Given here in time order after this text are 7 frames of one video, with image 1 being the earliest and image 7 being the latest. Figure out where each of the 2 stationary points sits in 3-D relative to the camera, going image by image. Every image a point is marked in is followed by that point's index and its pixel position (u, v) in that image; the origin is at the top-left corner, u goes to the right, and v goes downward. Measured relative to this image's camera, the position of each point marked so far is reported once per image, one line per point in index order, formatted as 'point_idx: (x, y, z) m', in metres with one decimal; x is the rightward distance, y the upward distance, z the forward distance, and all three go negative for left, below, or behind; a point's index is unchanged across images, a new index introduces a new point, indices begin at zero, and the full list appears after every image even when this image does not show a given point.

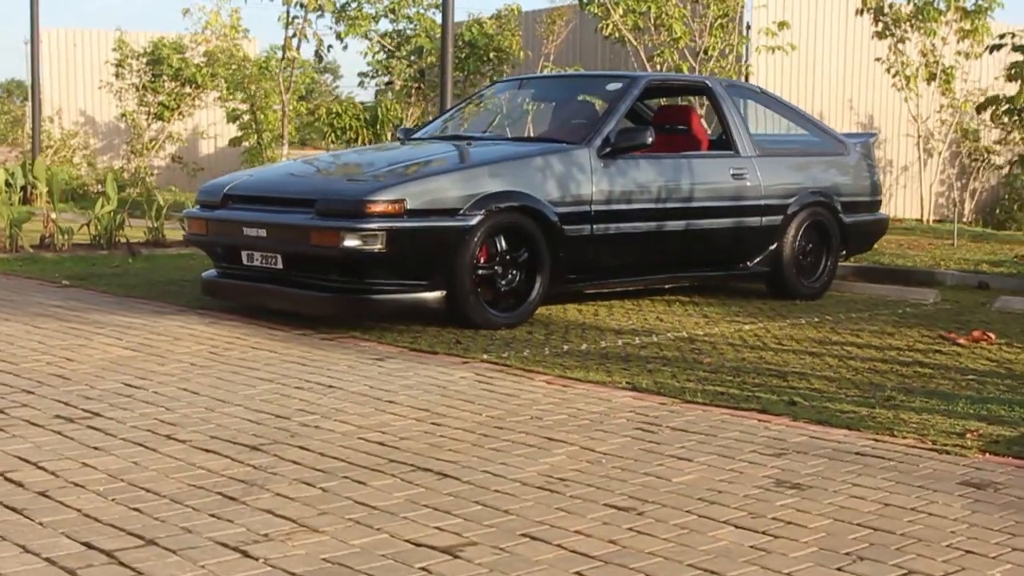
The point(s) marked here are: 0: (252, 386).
0: (-1.1, -0.4, +6.1) m
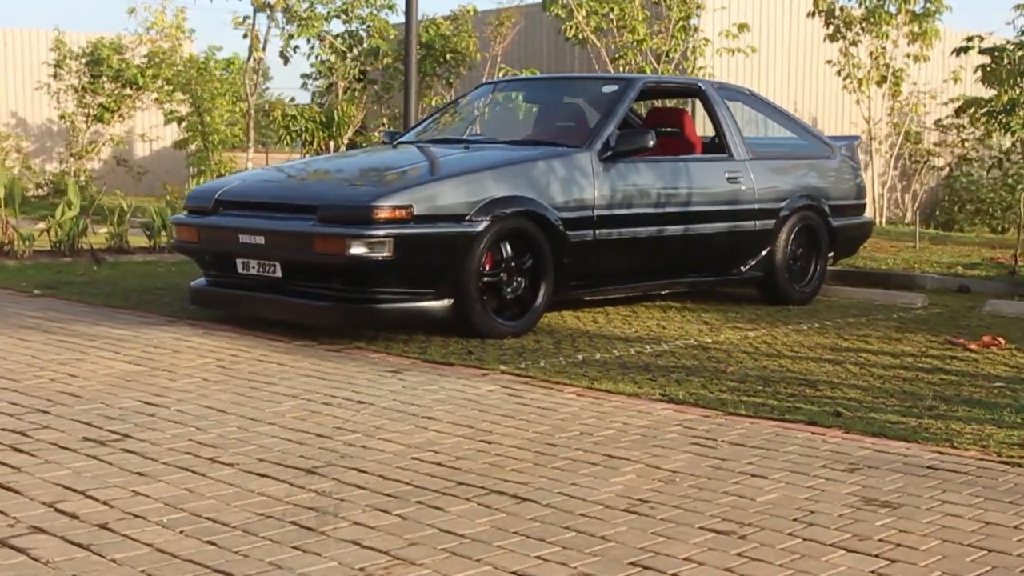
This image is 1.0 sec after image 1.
0: (-1.0, -0.5, +5.8) m
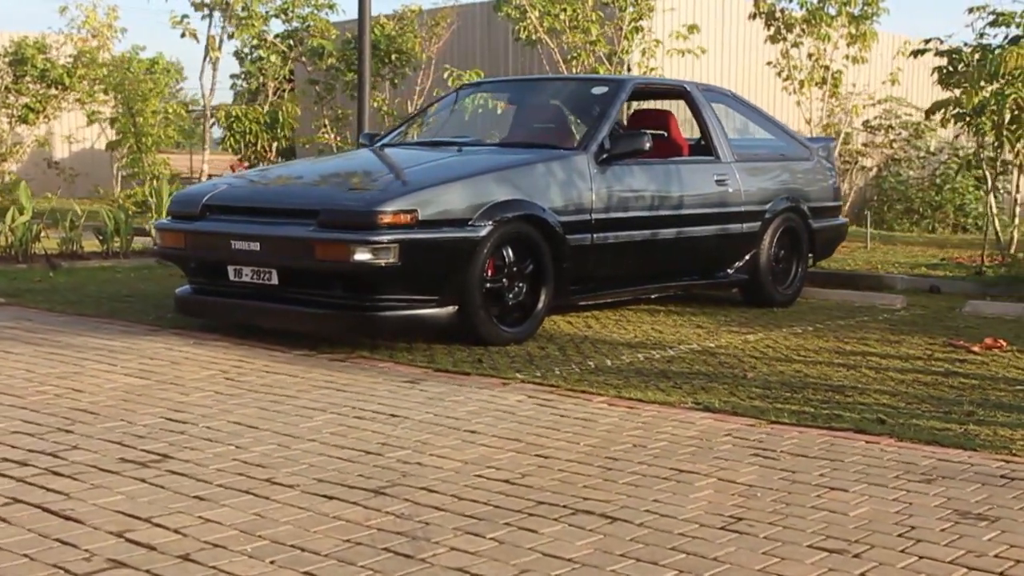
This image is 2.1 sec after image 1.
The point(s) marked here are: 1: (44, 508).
0: (-0.8, -0.5, +5.5) m
1: (-1.3, -0.6, +4.0) m
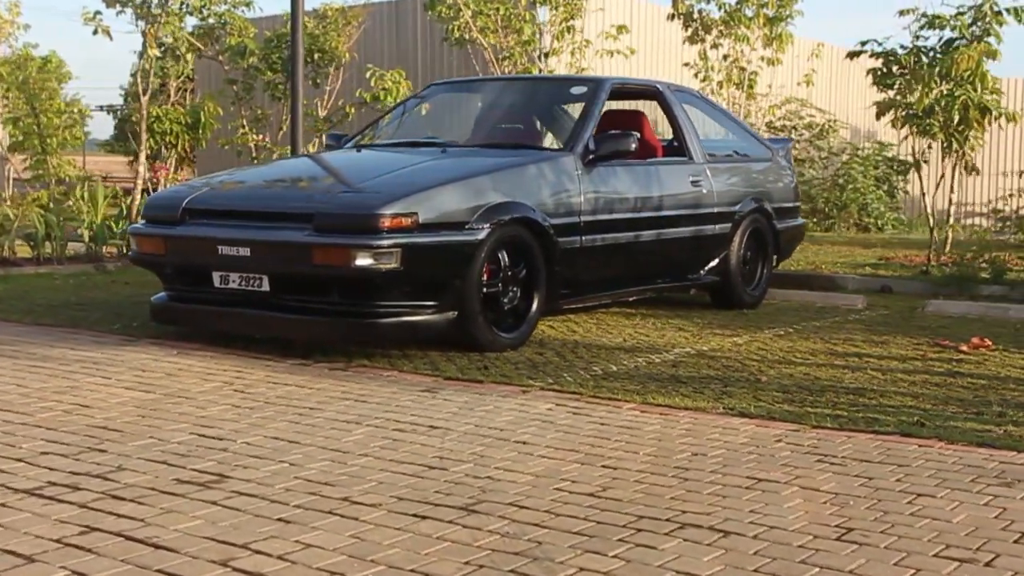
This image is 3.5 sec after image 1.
0: (-0.6, -0.5, +5.3) m
1: (-1.0, -0.7, +3.7) m
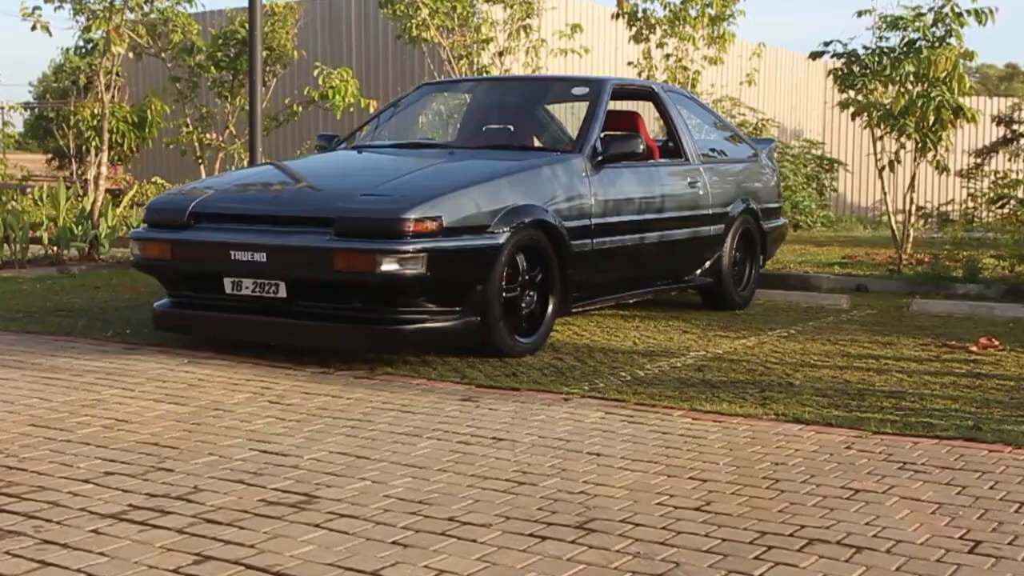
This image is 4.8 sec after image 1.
0: (-0.4, -0.6, +5.1) m
1: (-0.7, -0.7, +3.5) m
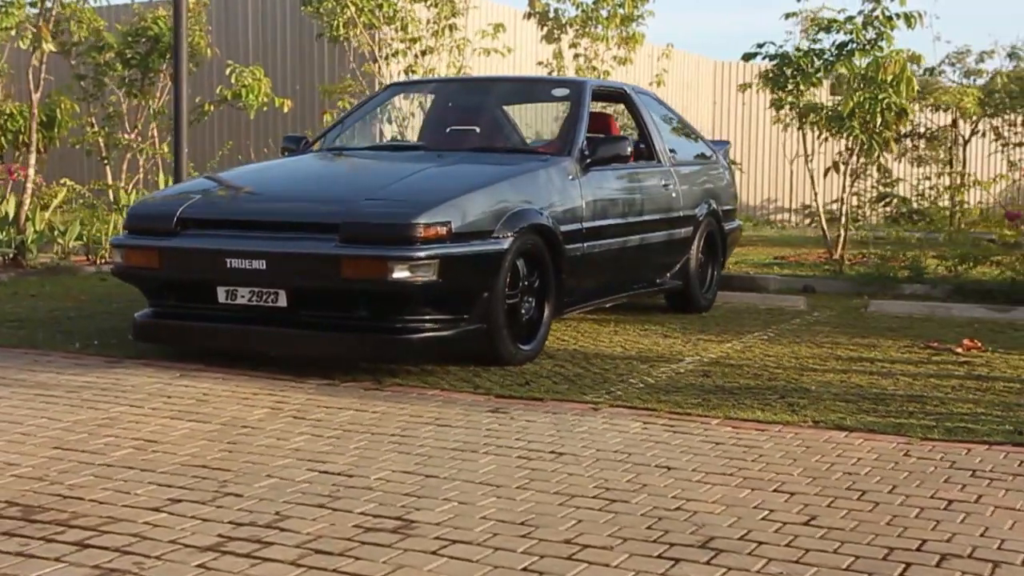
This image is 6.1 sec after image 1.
0: (-0.2, -0.6, +4.9) m
1: (-0.3, -0.7, +3.3) m
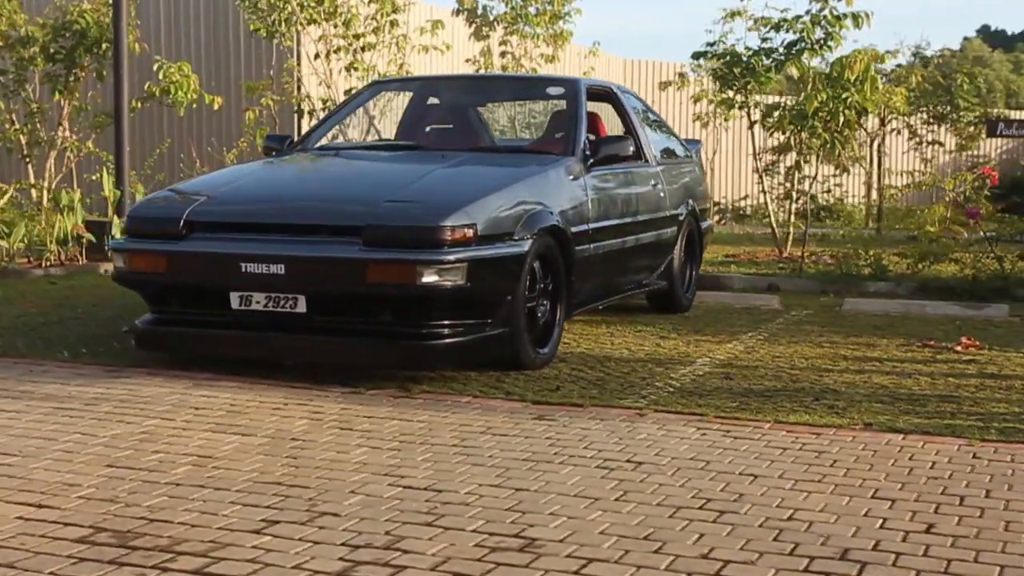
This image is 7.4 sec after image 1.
0: (+0.1, -0.6, +4.7) m
1: (+0.1, -0.8, +3.1) m
